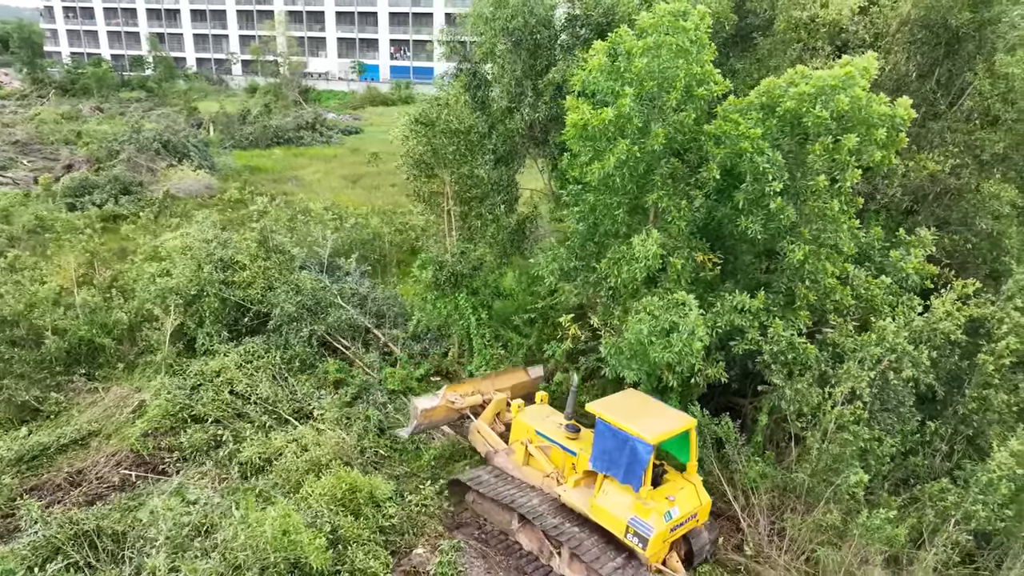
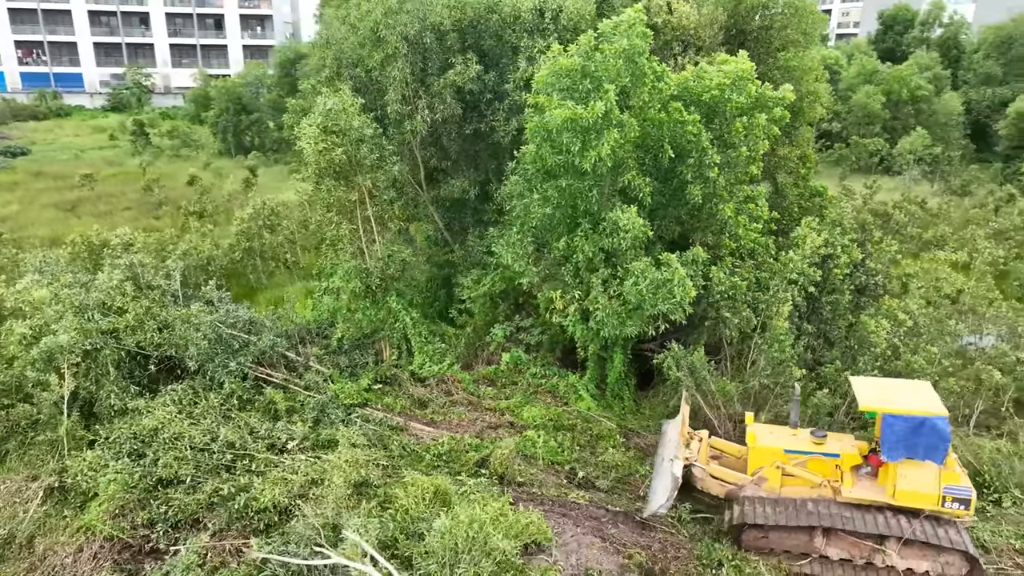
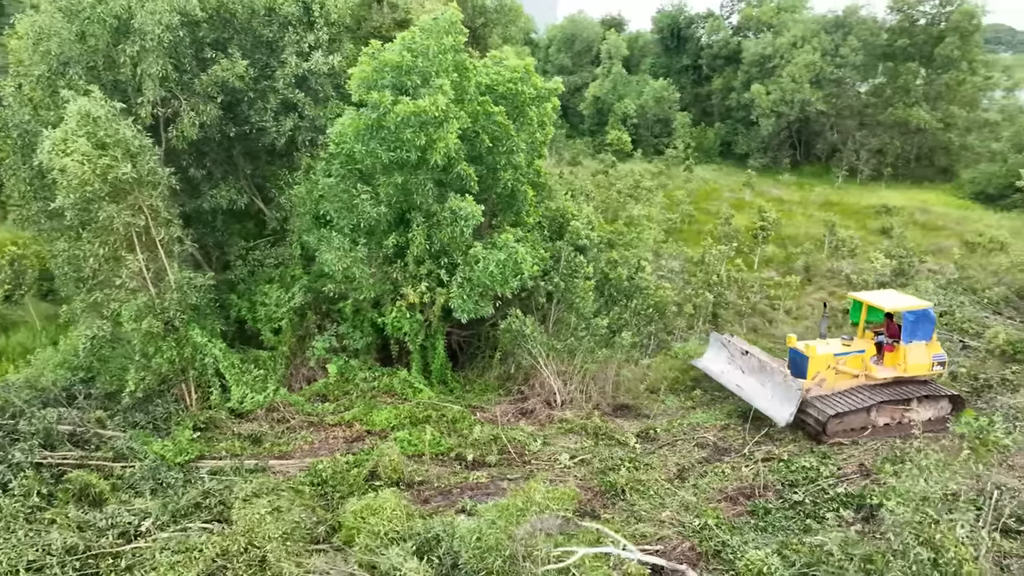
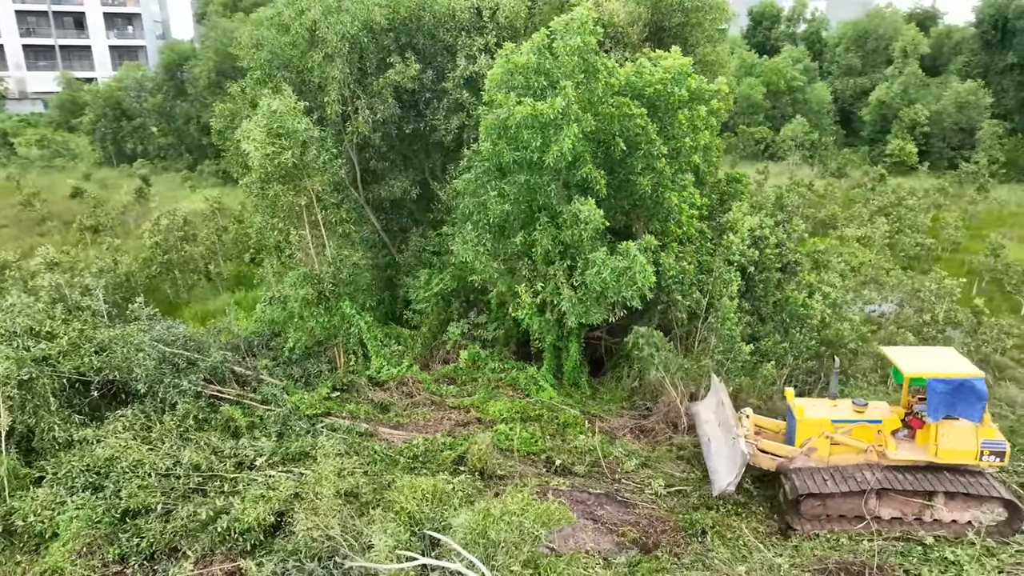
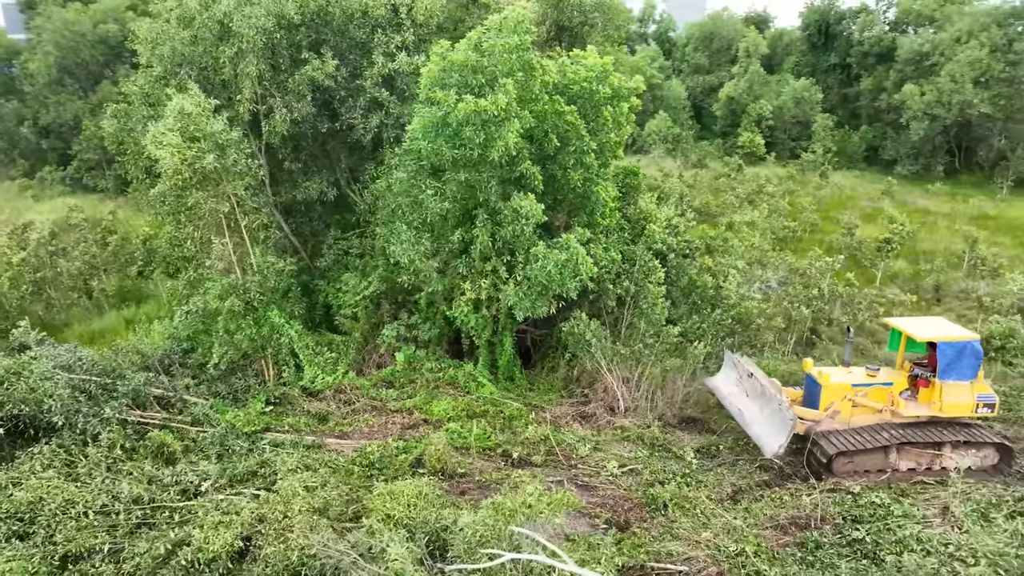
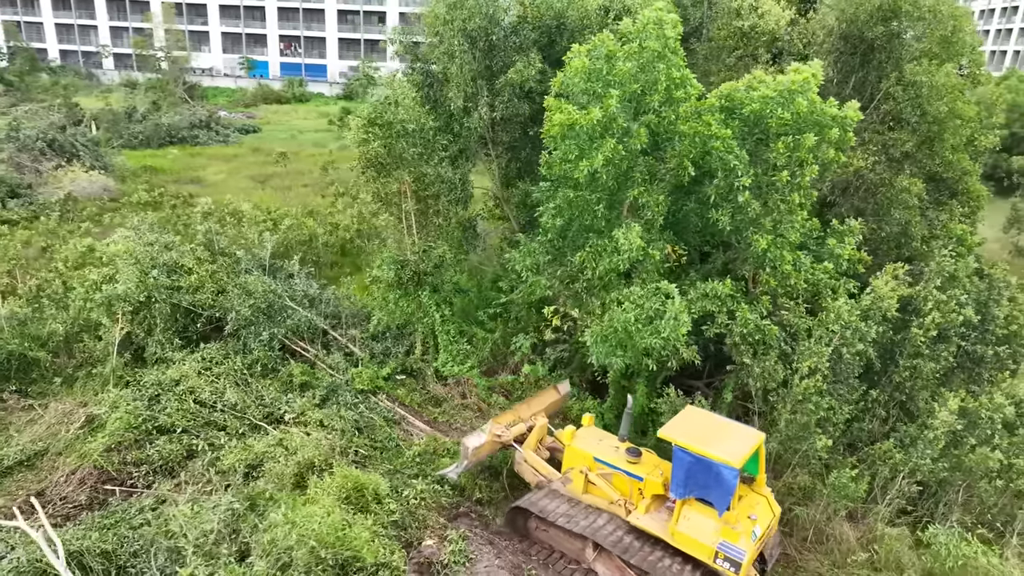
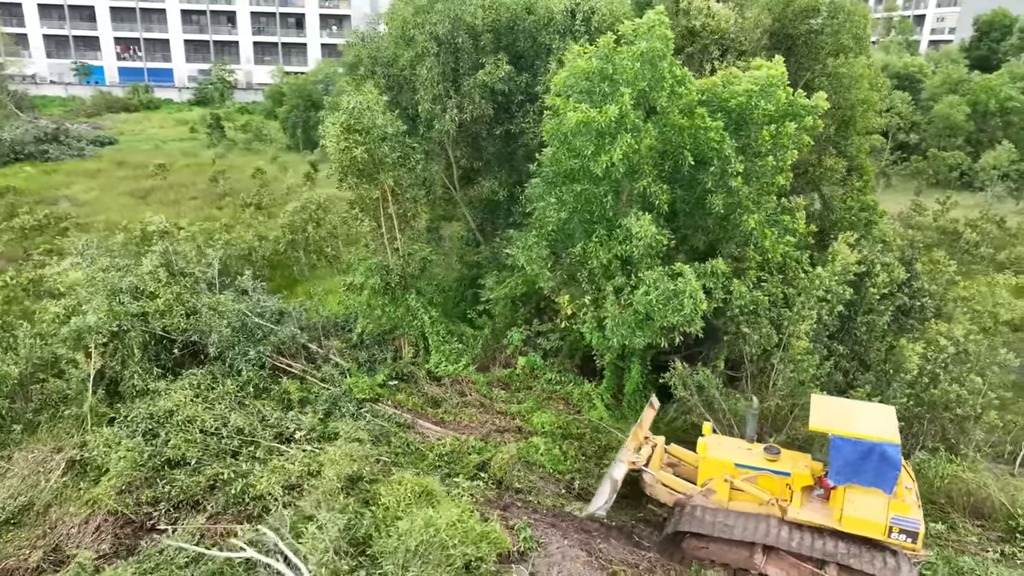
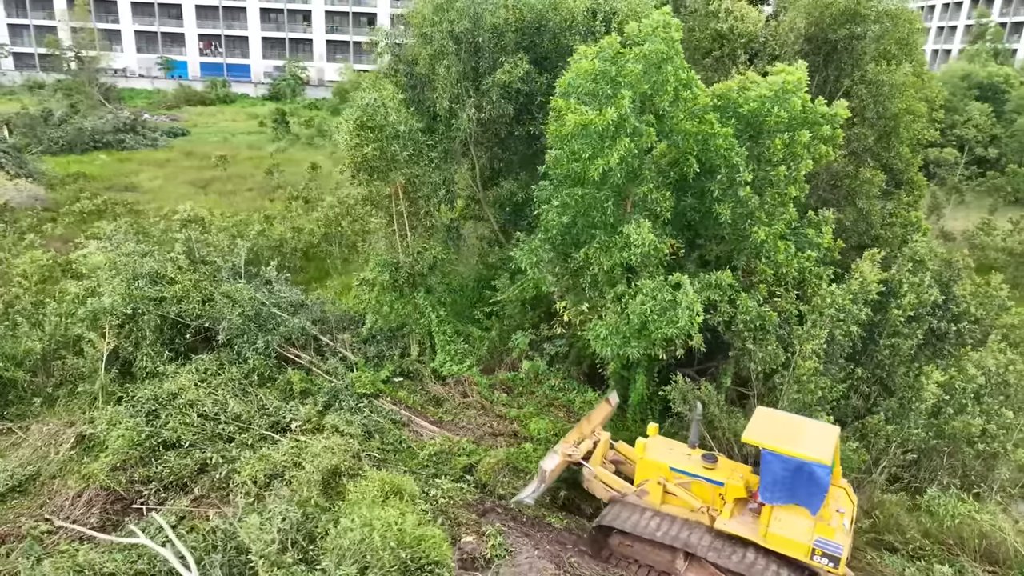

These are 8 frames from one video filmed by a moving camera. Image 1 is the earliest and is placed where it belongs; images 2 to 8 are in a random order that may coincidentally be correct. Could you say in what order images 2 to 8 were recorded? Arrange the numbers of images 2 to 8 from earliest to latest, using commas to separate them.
6, 8, 7, 2, 4, 5, 3
